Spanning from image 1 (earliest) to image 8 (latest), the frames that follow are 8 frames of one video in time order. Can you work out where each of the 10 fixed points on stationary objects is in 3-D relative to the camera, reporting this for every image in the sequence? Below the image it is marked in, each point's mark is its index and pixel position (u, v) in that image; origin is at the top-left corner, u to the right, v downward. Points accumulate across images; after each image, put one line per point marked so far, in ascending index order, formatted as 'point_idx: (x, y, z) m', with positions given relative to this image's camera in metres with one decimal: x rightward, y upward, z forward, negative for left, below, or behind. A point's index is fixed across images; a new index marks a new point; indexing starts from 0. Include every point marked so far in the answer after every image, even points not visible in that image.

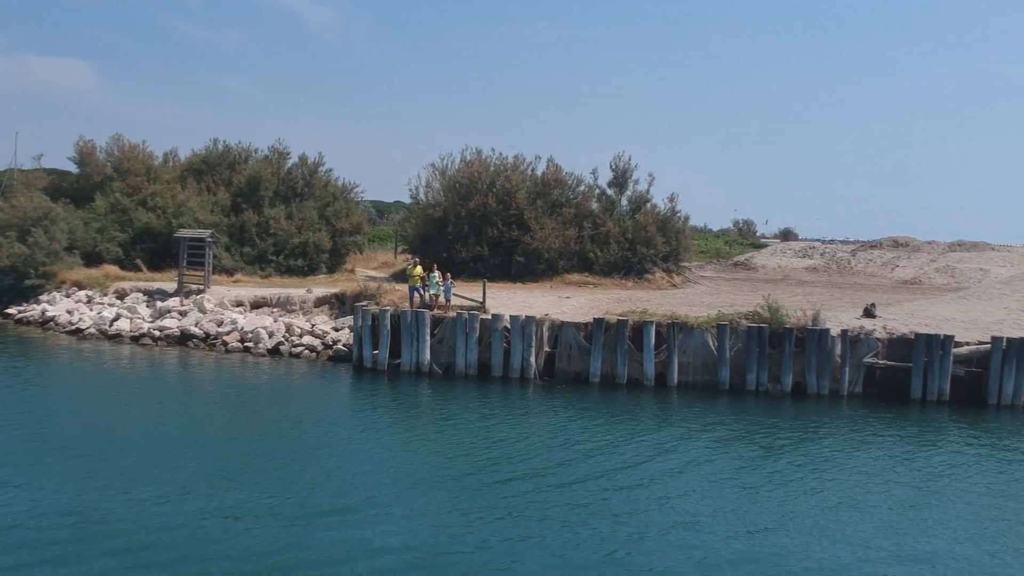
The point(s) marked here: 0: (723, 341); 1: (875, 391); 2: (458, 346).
0: (+3.1, -0.8, +15.6) m
1: (+5.4, -1.5, +15.7) m
2: (-0.9, -0.9, +16.5) m
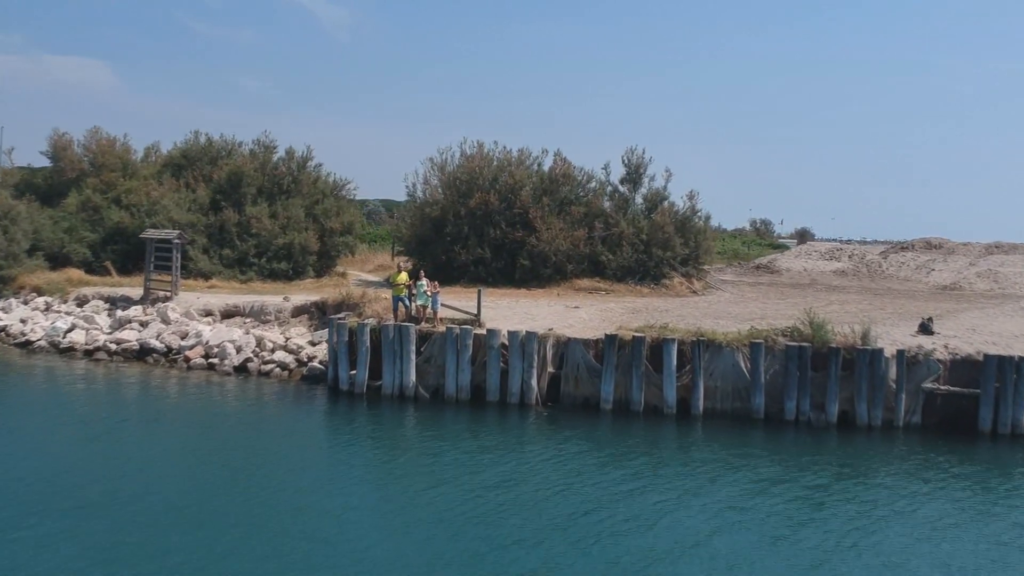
0: (+3.1, -0.9, +13.3) m
1: (+5.4, -1.7, +13.4) m
2: (-0.9, -1.1, +14.3) m
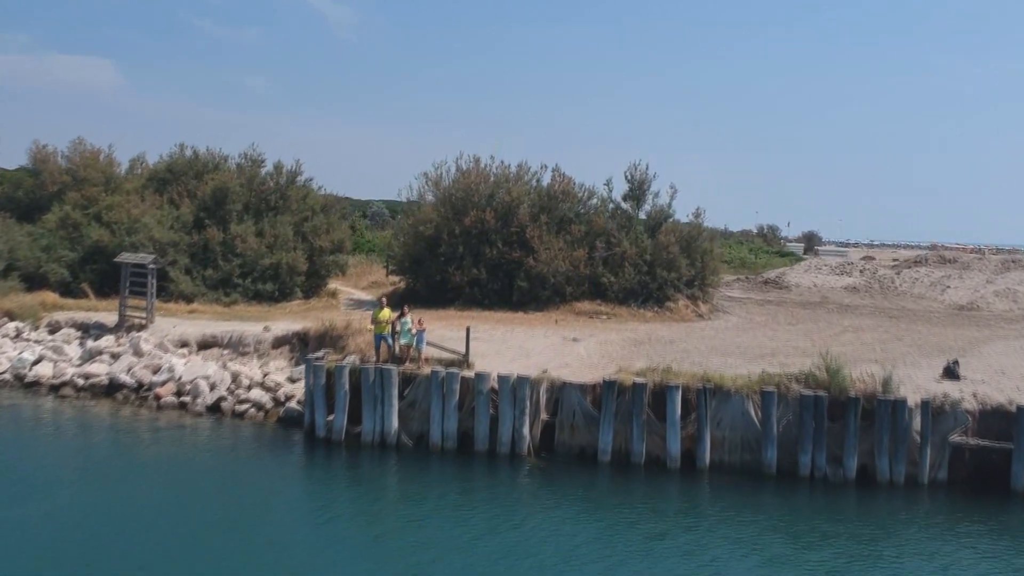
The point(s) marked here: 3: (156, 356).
0: (+3.0, -1.4, +12.2) m
1: (+5.2, -2.2, +12.3) m
2: (-1.0, -1.6, +13.2) m
3: (-5.7, -1.1, +16.8) m
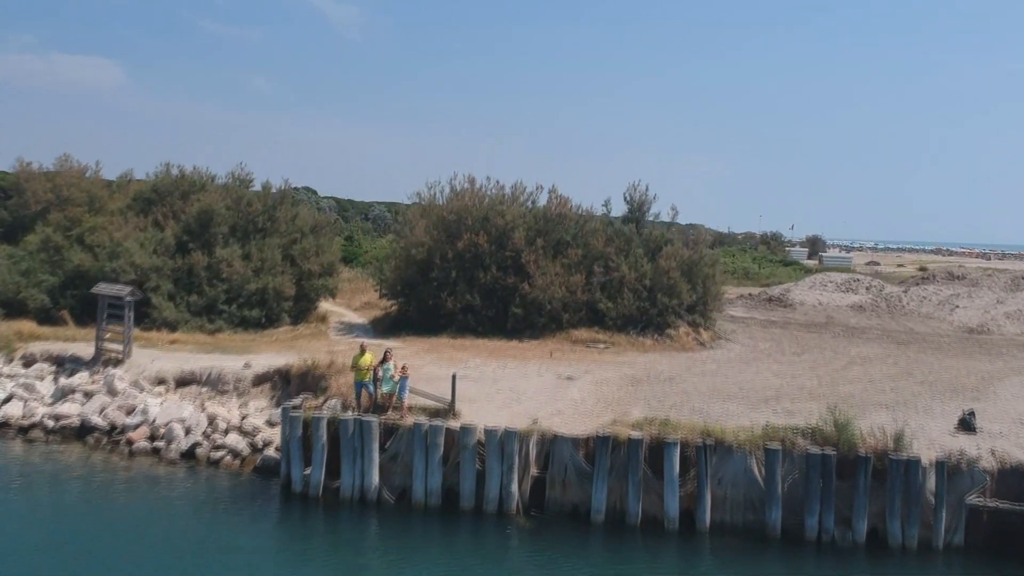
0: (+2.8, -2.0, +11.4) m
1: (+5.1, -2.8, +11.5) m
2: (-1.1, -2.1, +12.4) m
3: (-5.8, -1.6, +16.0) m
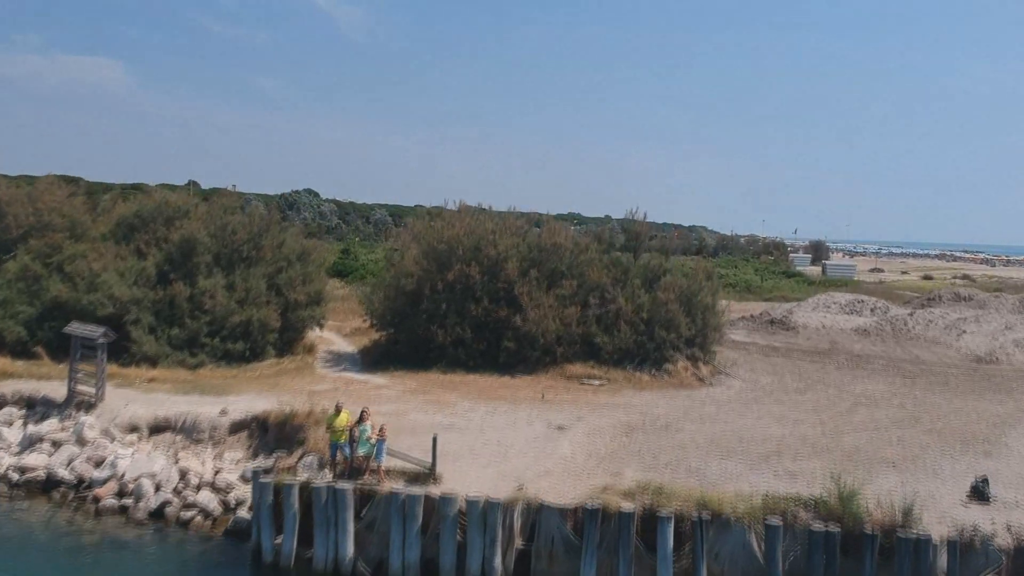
0: (+2.6, -2.6, +10.7) m
1: (+4.9, -3.4, +10.7) m
2: (-1.3, -2.8, +11.7) m
3: (-6.0, -2.3, +15.3) m
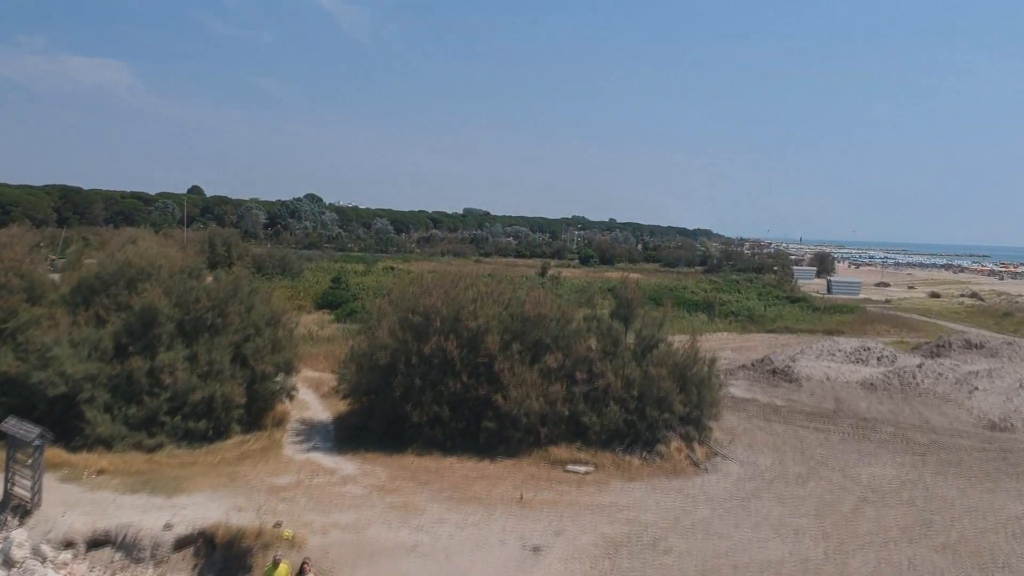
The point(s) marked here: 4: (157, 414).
0: (+2.2, -4.0, +9.2) m
1: (+4.5, -4.8, +9.2) m
2: (-1.7, -4.2, +10.3) m
3: (-6.4, -3.7, +13.9) m
4: (-6.7, -2.4, +19.9) m
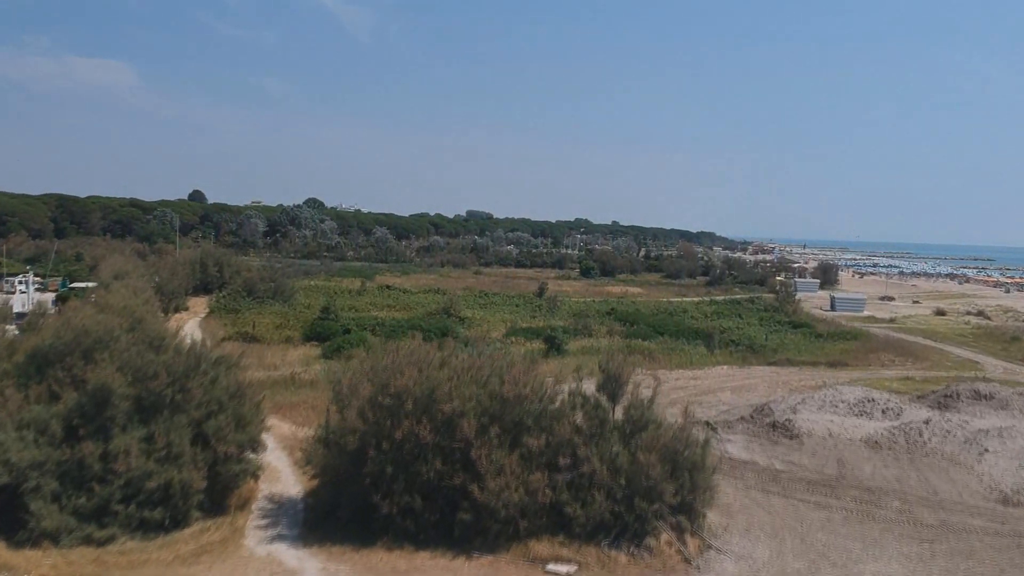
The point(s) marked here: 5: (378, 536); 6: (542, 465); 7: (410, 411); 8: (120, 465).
0: (+1.8, -5.4, +7.8) m
1: (+4.1, -6.2, +7.9) m
2: (-2.1, -5.6, +8.9) m
3: (-6.8, -5.1, +12.5) m
4: (-7.1, -3.8, +18.5) m
5: (-2.4, -4.4, +18.7) m
6: (+0.5, -3.1, +18.7) m
7: (-1.8, -2.2, +18.9) m
8: (-7.0, -3.1, +18.7) m
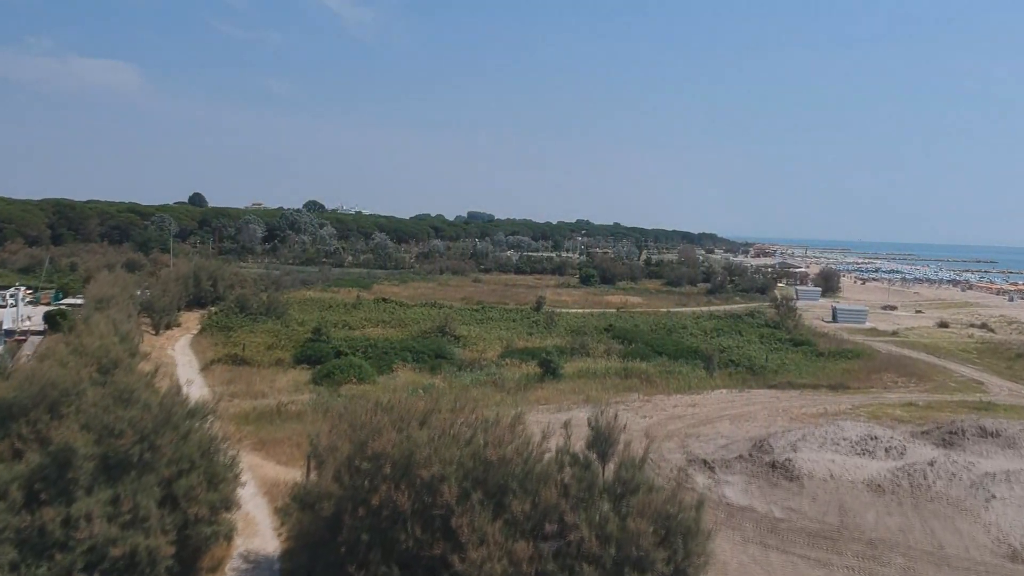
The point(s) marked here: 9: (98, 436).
0: (+1.5, -6.4, +6.9) m
1: (+3.8, -7.2, +6.9) m
2: (-2.4, -6.5, +7.9) m
3: (-7.0, -6.1, +11.6) m
4: (-7.4, -4.7, +17.6) m
5: (-2.6, -5.3, +17.7) m
6: (+0.3, -4.1, +17.7) m
7: (-2.1, -3.1, +17.9) m
8: (-7.2, -4.1, +17.8) m
9: (-7.4, -2.6, +19.0) m
